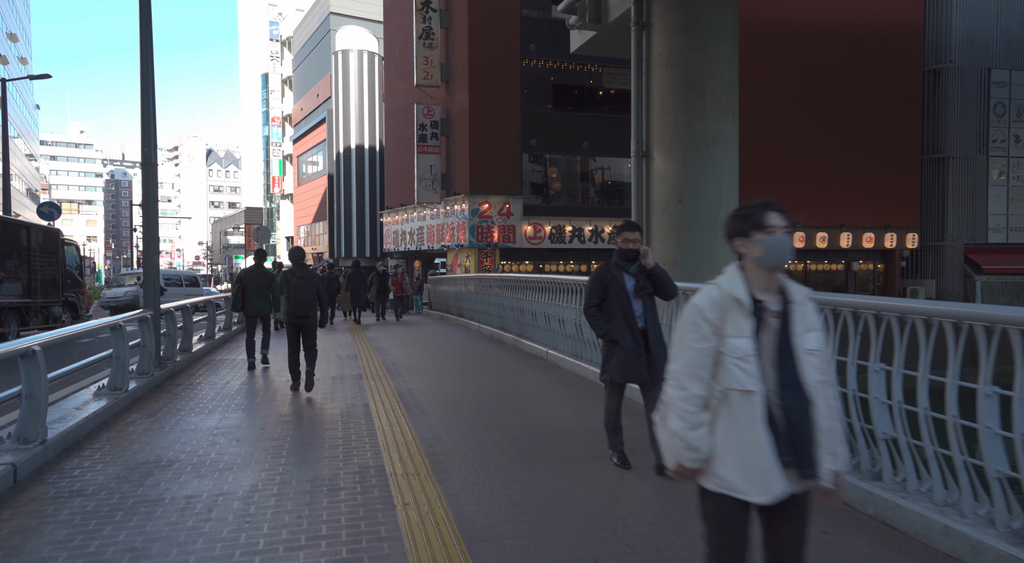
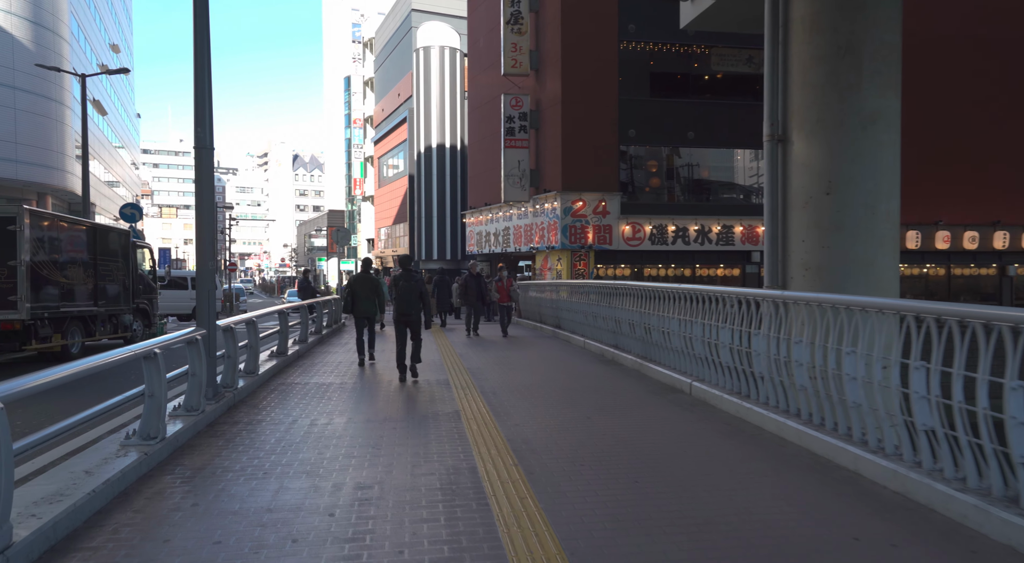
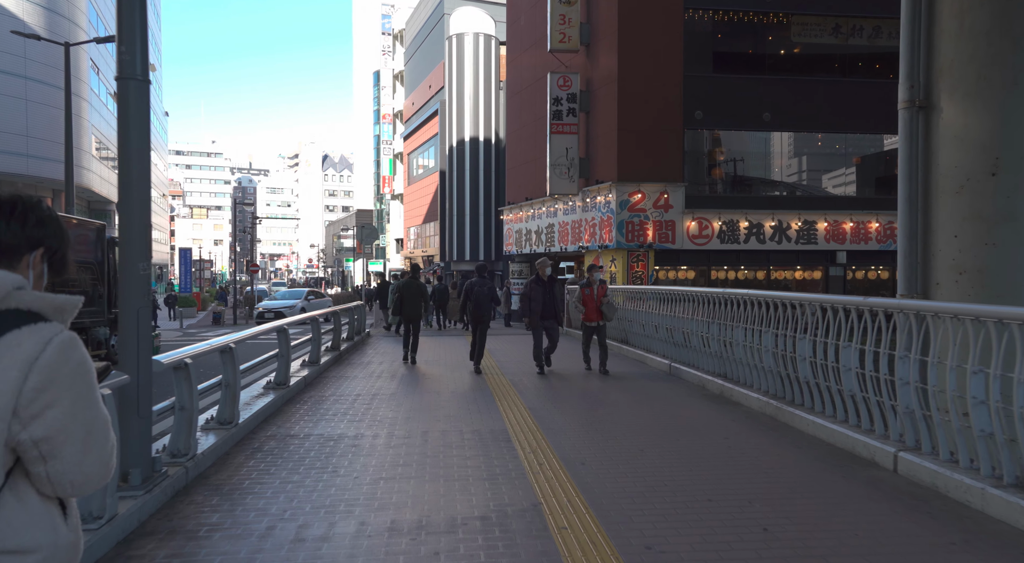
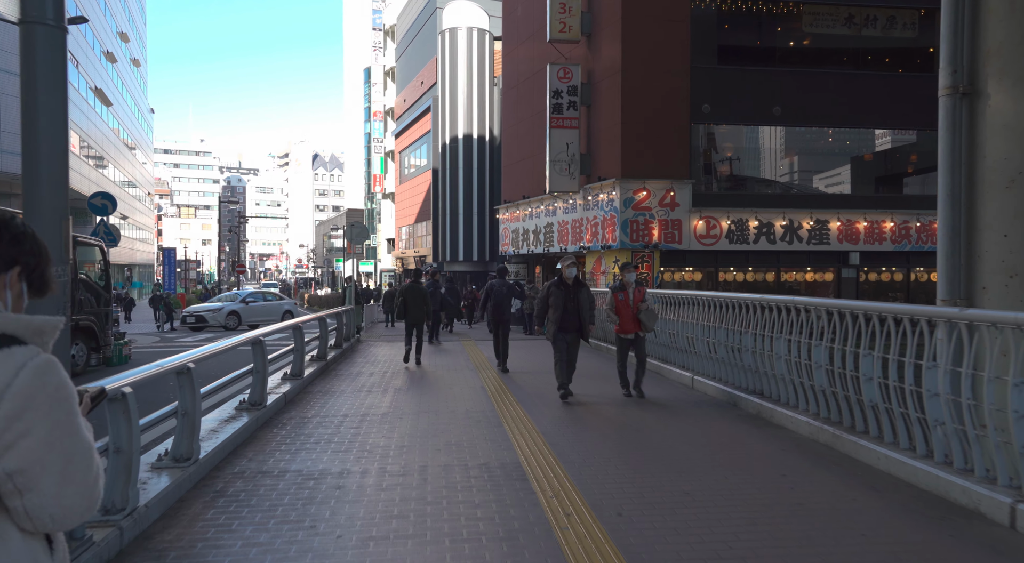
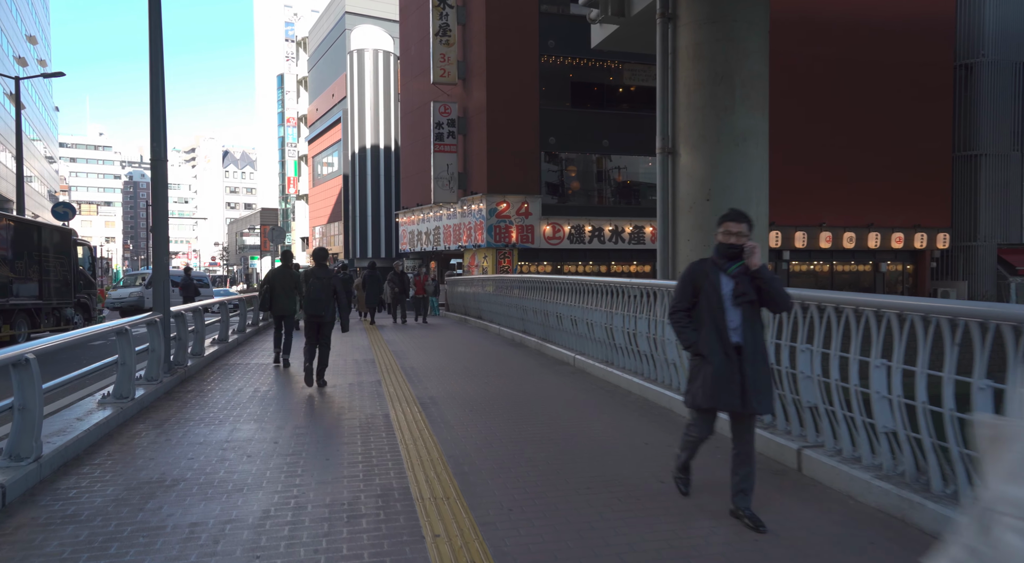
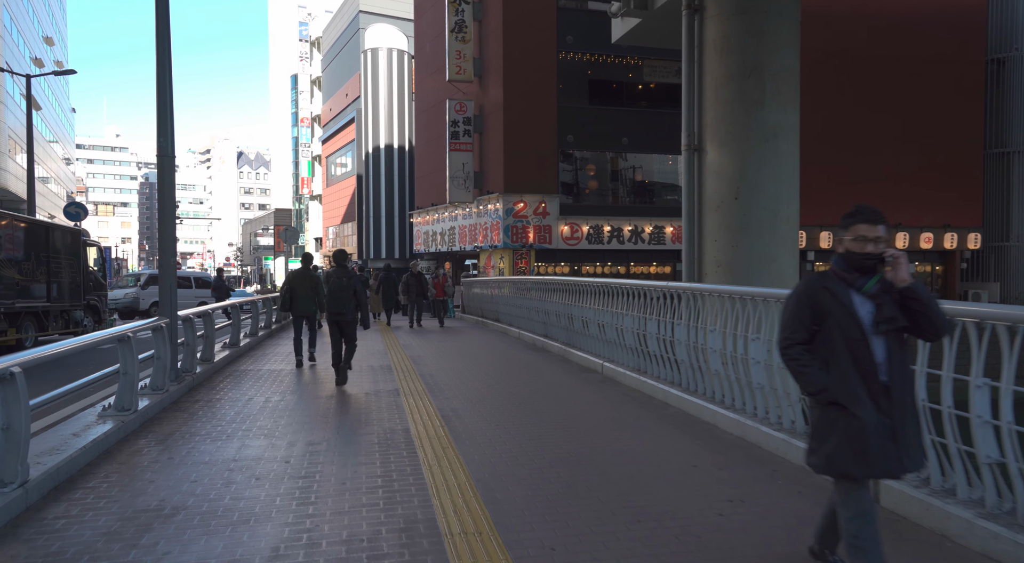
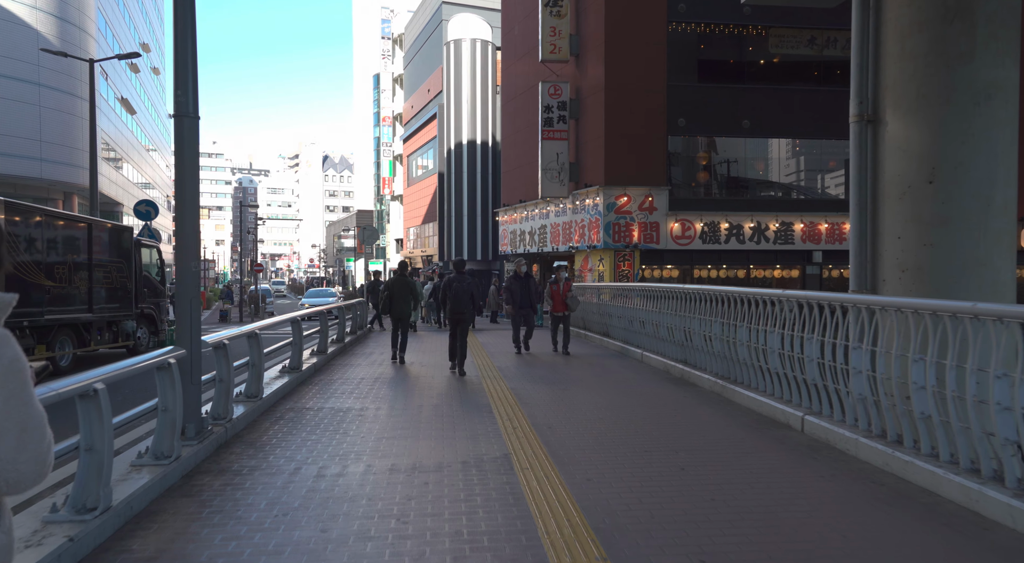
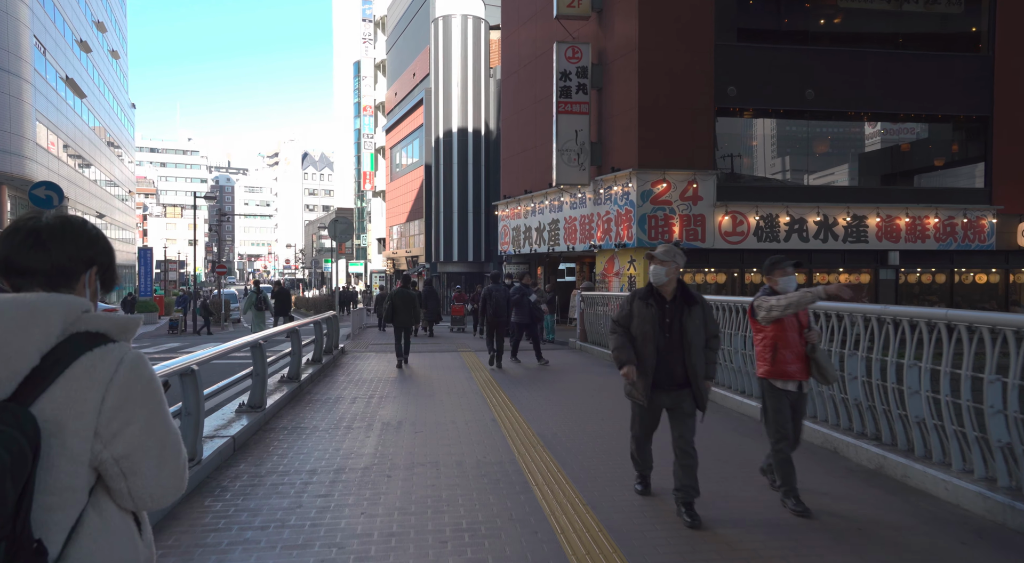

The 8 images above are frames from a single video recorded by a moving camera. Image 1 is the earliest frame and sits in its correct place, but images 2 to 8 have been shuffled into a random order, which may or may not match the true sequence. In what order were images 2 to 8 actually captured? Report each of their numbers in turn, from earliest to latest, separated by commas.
5, 6, 2, 7, 3, 4, 8
